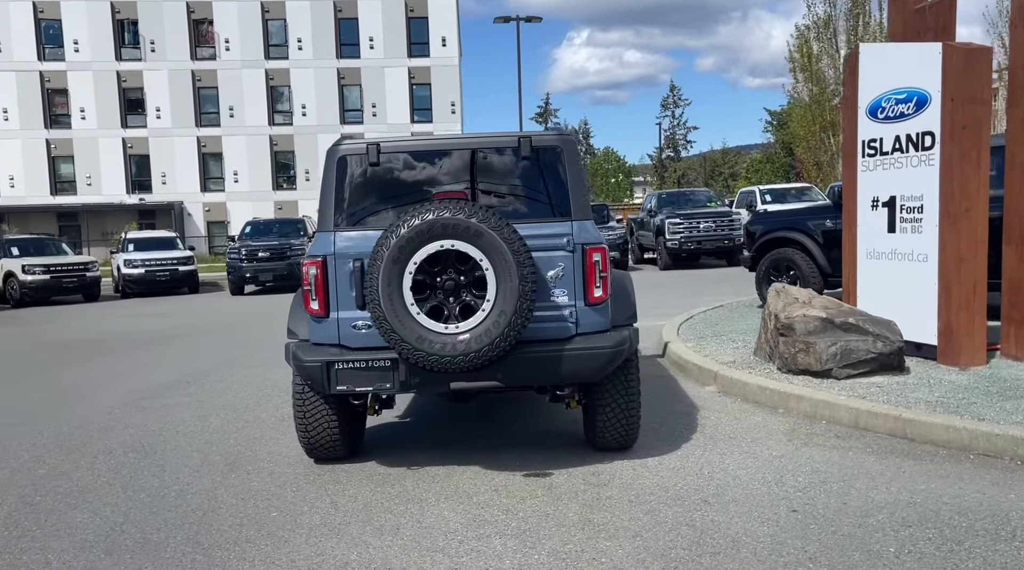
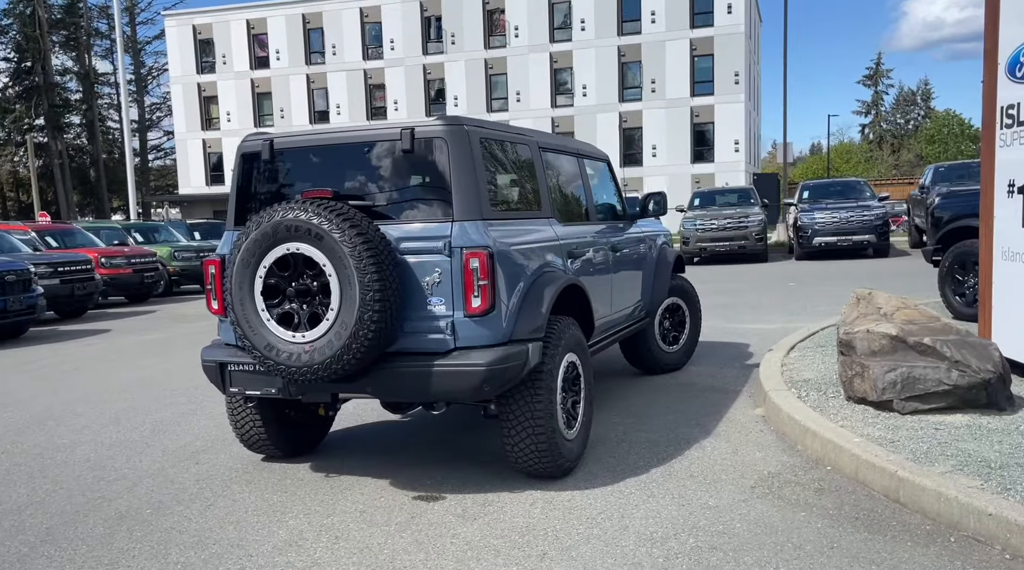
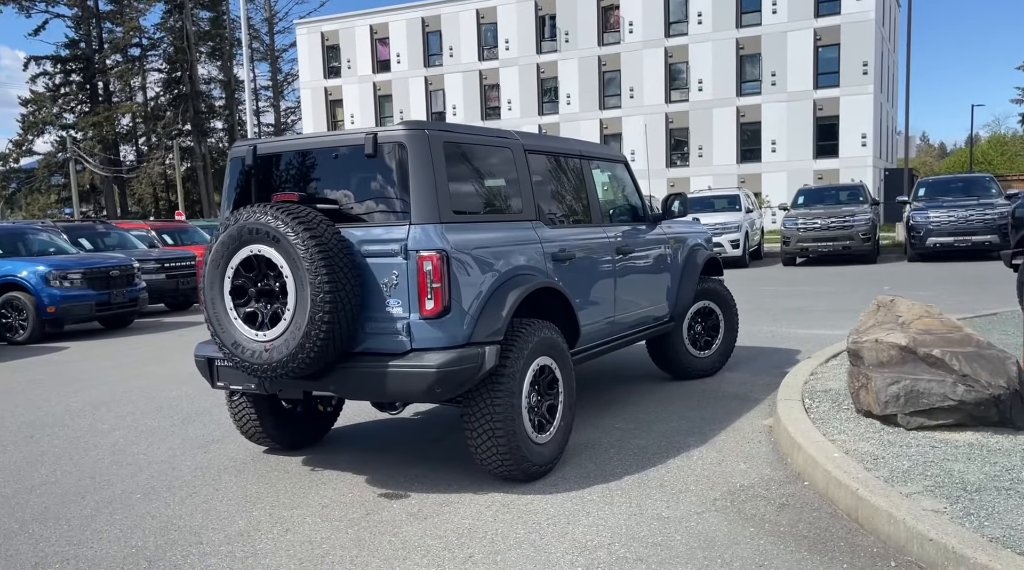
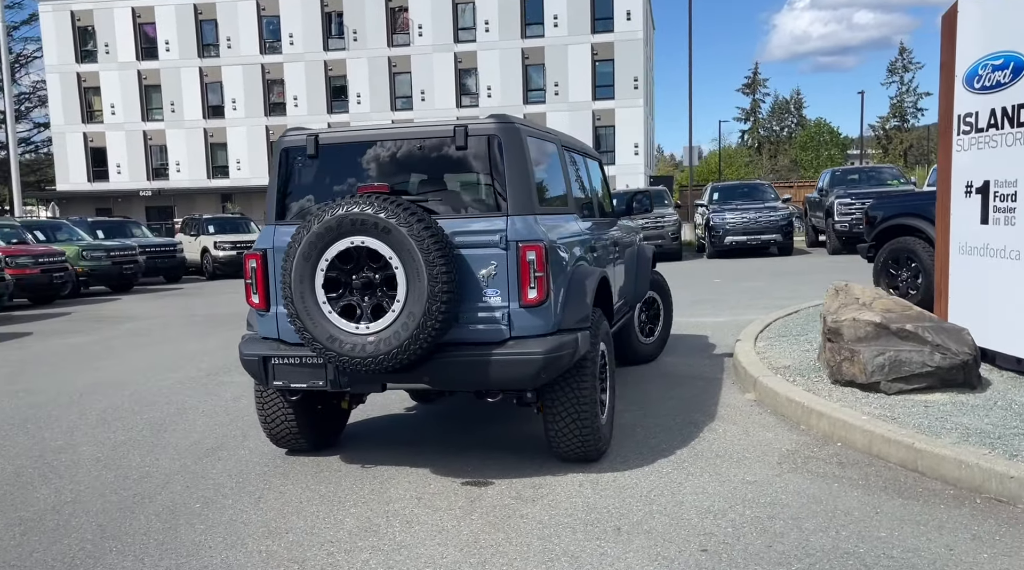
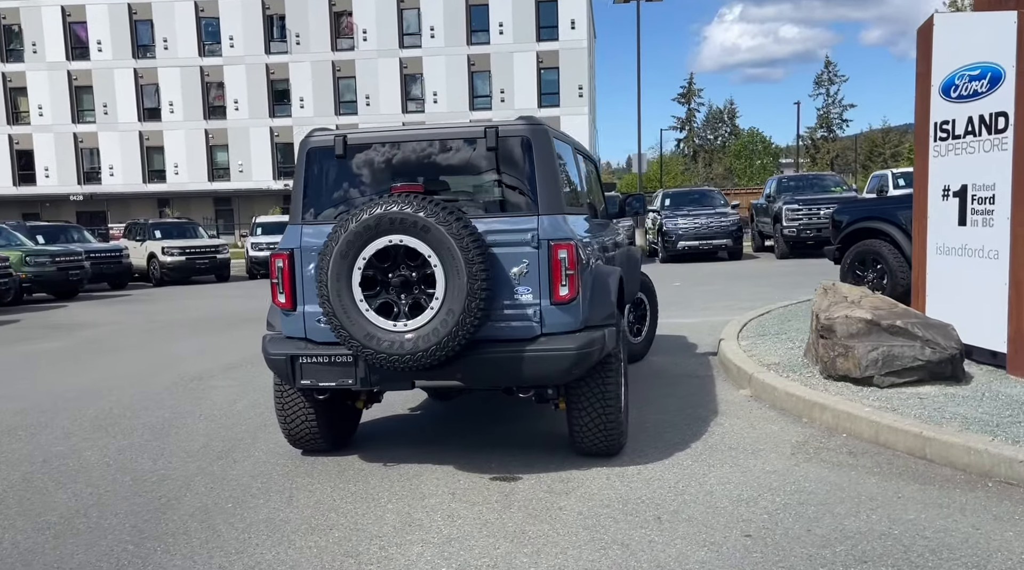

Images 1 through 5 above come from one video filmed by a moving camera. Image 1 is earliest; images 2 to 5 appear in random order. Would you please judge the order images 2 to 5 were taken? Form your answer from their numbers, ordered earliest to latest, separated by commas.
5, 4, 2, 3
